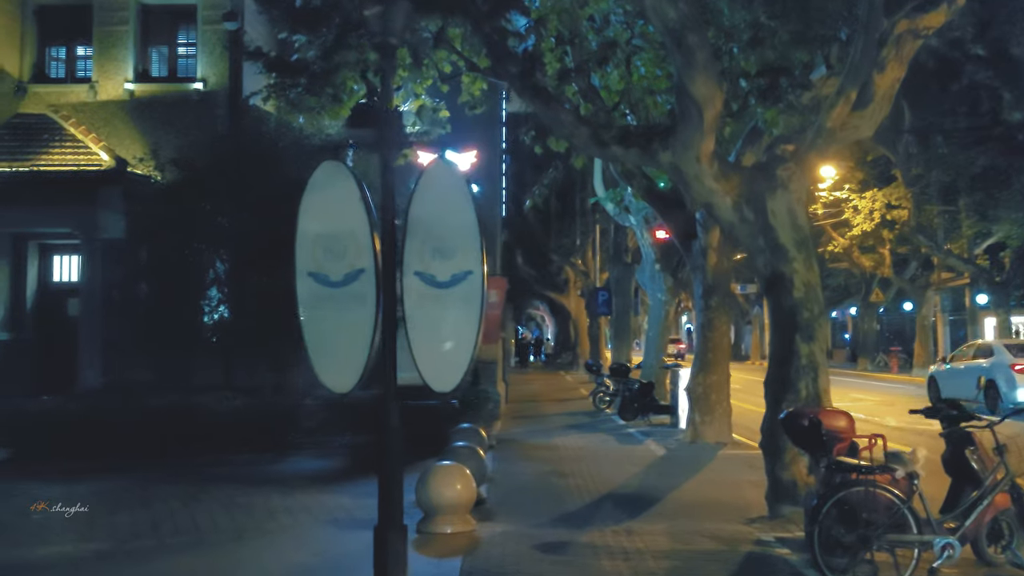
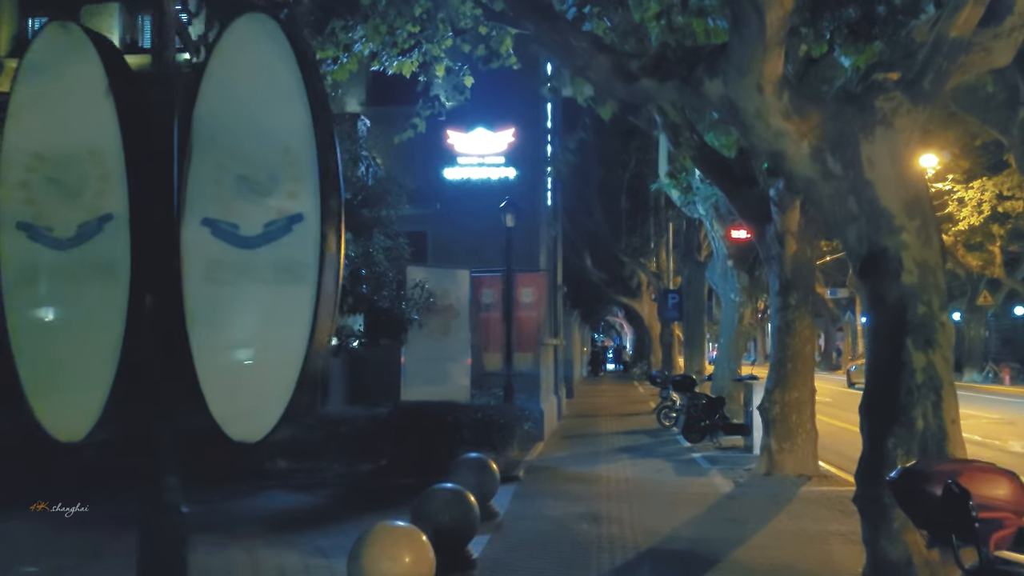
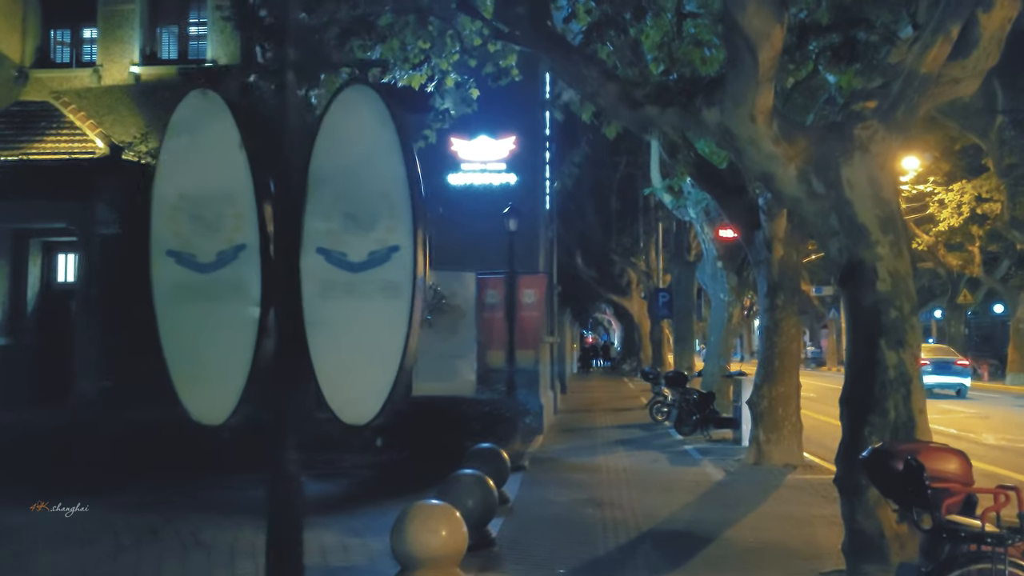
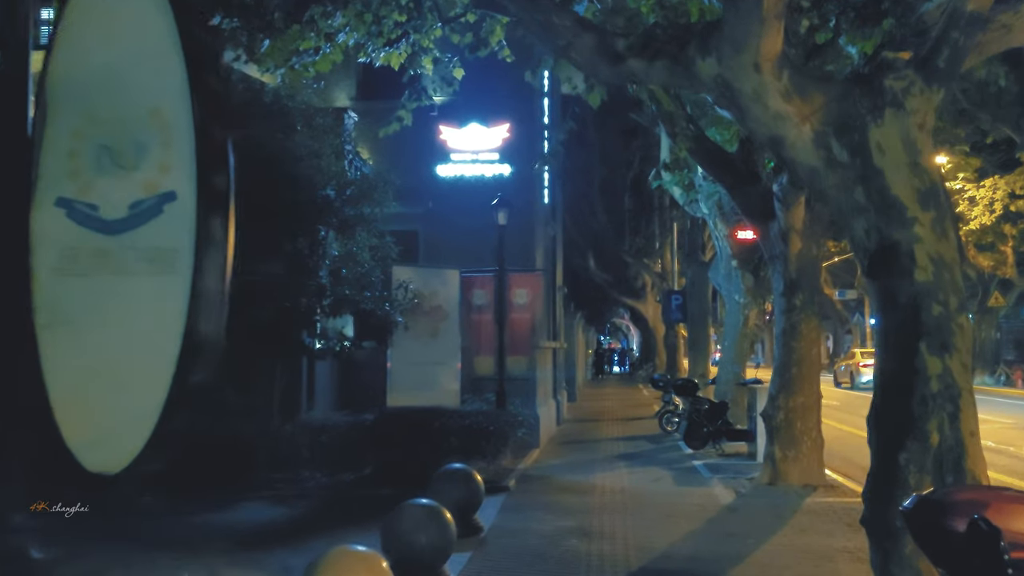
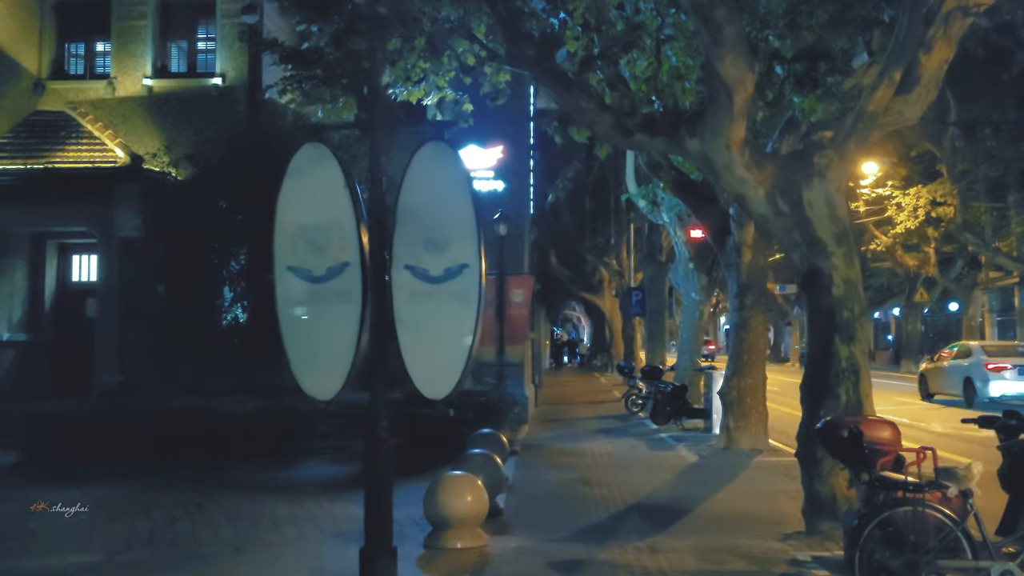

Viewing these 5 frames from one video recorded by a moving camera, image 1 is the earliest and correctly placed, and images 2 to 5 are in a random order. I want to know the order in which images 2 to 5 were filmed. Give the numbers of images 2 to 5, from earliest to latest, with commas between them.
5, 3, 2, 4
